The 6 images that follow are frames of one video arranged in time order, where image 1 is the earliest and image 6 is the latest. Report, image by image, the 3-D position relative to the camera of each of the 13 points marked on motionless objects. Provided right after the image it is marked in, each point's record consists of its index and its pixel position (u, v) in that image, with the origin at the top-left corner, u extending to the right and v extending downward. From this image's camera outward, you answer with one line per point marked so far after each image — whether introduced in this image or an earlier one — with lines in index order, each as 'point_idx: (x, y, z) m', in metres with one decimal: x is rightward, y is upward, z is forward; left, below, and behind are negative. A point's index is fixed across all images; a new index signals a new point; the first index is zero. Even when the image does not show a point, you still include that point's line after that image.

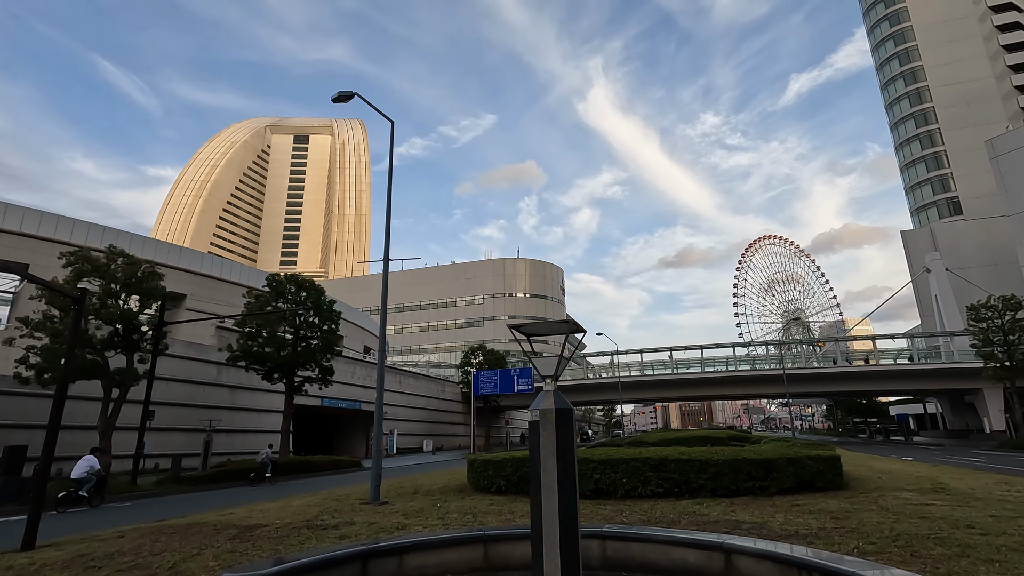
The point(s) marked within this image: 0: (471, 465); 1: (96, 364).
0: (-1.1, -4.2, +12.8) m
1: (-14.8, -2.7, +19.0) m
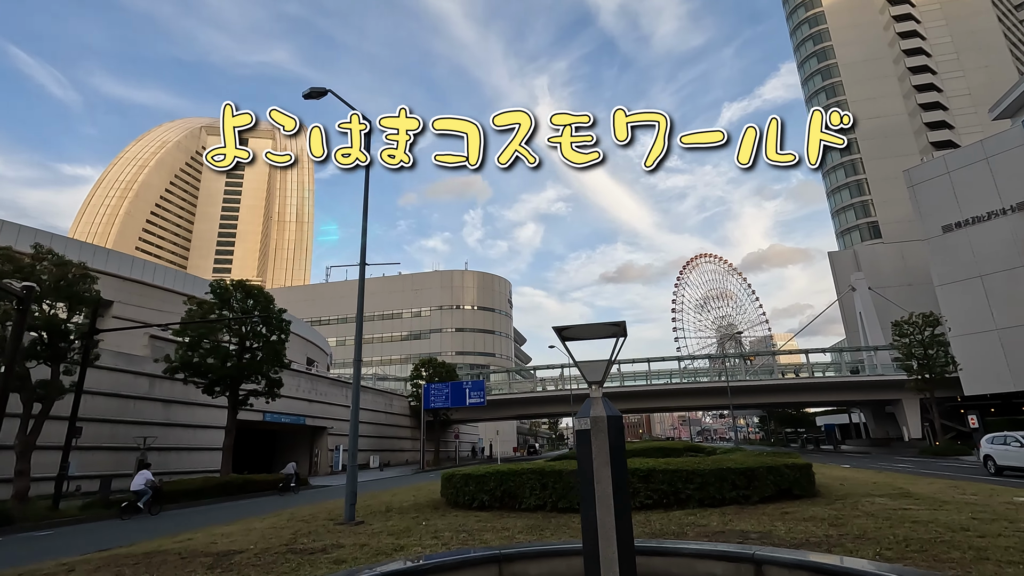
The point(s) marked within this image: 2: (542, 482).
0: (-1.6, -4.4, +12.3) m
1: (-15.8, -2.8, +17.0) m
2: (+0.6, -3.8, +10.4) m
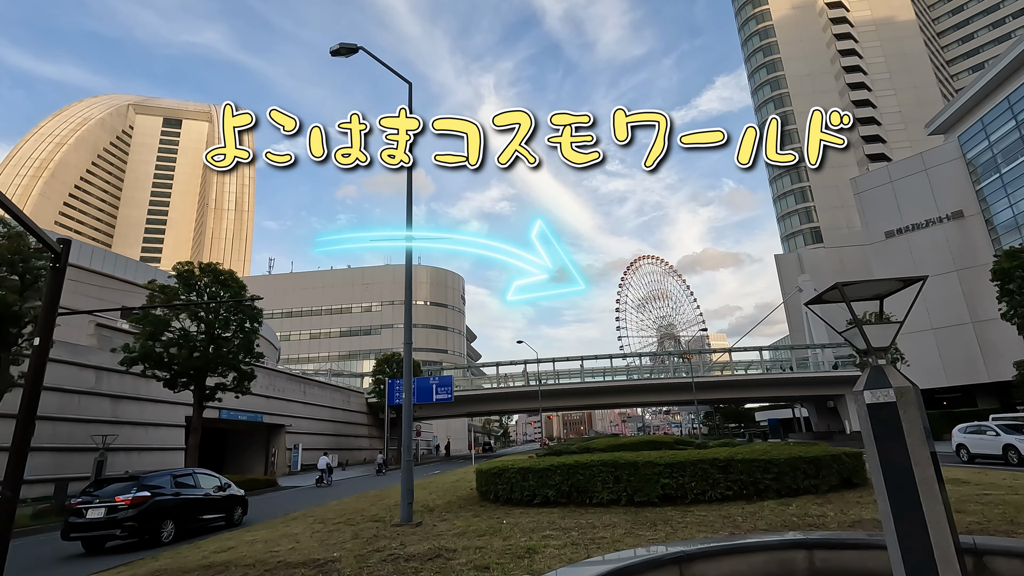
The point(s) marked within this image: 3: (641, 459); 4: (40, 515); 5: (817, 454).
0: (-0.5, -4.0, +11.3) m
1: (-15.1, -2.1, +14.6) m
2: (+1.9, -3.4, +9.8) m
3: (+2.4, -3.1, +9.8) m
4: (-14.3, -6.9, +16.3) m
5: (+5.9, -3.2, +10.4) m
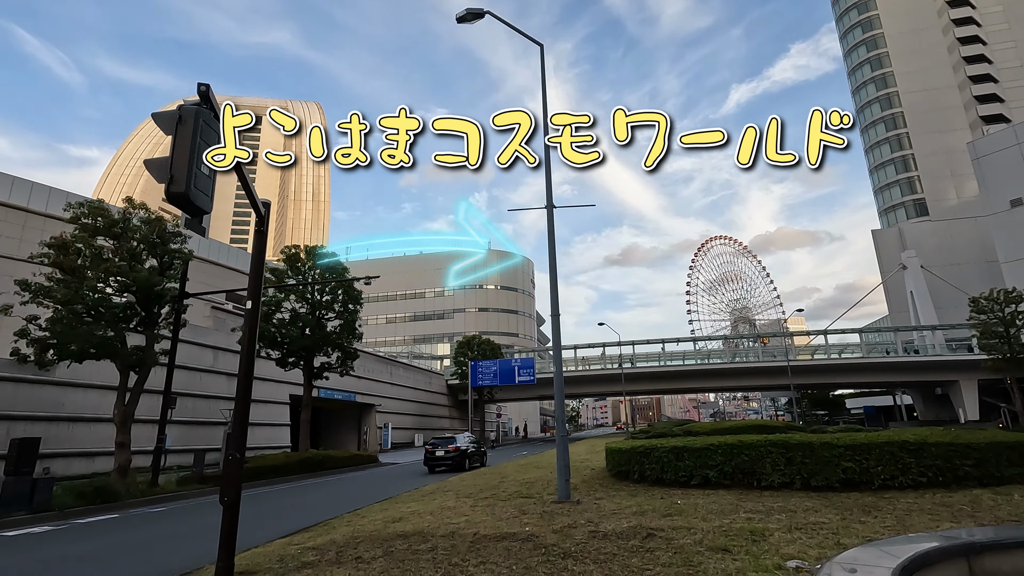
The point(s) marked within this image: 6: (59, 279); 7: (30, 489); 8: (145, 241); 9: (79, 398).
0: (+2.4, -3.4, +10.8) m
1: (-11.7, -1.6, +15.7) m
2: (+4.6, -2.8, +9.0) m
3: (+5.1, -2.5, +8.9) m
4: (-10.7, -6.3, +17.5) m
5: (+8.7, -2.6, +9.1) m
6: (-13.1, +0.3, +15.6) m
7: (-11.5, -4.8, +12.8) m
8: (-11.3, +1.5, +16.7) m
9: (-15.7, -4.0, +19.4) m
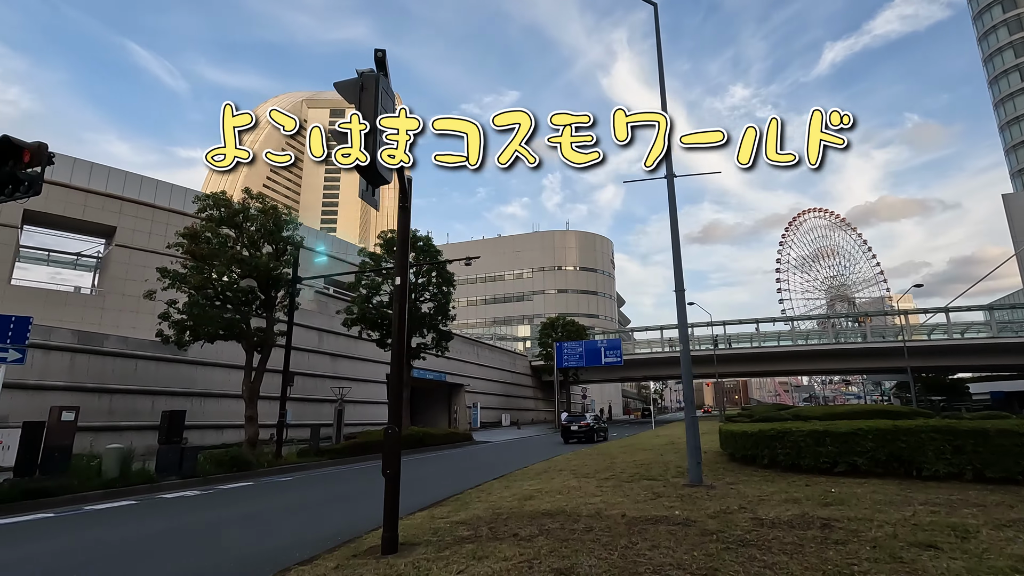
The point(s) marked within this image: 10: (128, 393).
0: (+4.7, -2.8, +10.2) m
1: (-8.7, -1.1, +16.9) m
2: (+6.6, -2.3, +8.0) m
3: (+7.0, -2.0, +7.9) m
4: (-7.3, -5.8, +18.7) m
5: (+10.7, -2.0, +7.5) m
6: (-10.1, +0.7, +17.0) m
7: (-8.8, -4.4, +14.1) m
8: (-8.2, +2.0, +17.8) m
9: (-12.0, -3.5, +21.2) m
10: (-13.2, -3.6, +18.4) m
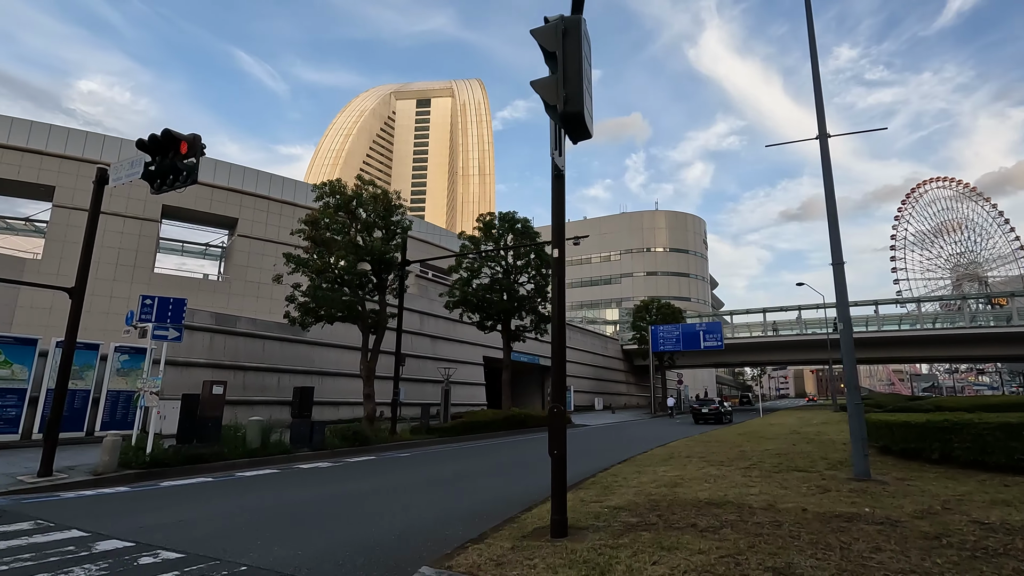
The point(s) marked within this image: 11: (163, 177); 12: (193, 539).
0: (+7.0, -2.4, +9.0) m
1: (-5.2, -0.6, +17.7) m
2: (+8.6, -1.9, +6.6) m
3: (+9.0, -1.6, +6.4) m
4: (-3.5, -5.2, +19.4) m
5: (+12.5, -1.5, +5.5) m
6: (-6.6, +1.3, +17.9) m
7: (-5.7, -4.0, +15.0) m
8: (-4.6, +2.5, +18.4) m
9: (-7.8, -2.8, +22.5) m
10: (-9.4, -3.0, +19.9) m
11: (-6.2, +2.0, +9.5) m
12: (-3.5, -2.7, +5.8) m
